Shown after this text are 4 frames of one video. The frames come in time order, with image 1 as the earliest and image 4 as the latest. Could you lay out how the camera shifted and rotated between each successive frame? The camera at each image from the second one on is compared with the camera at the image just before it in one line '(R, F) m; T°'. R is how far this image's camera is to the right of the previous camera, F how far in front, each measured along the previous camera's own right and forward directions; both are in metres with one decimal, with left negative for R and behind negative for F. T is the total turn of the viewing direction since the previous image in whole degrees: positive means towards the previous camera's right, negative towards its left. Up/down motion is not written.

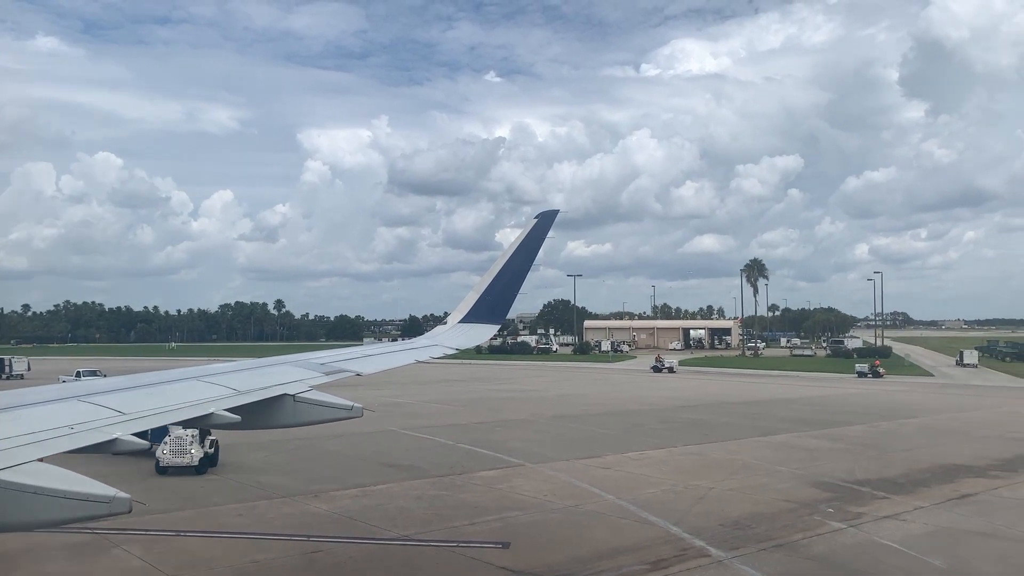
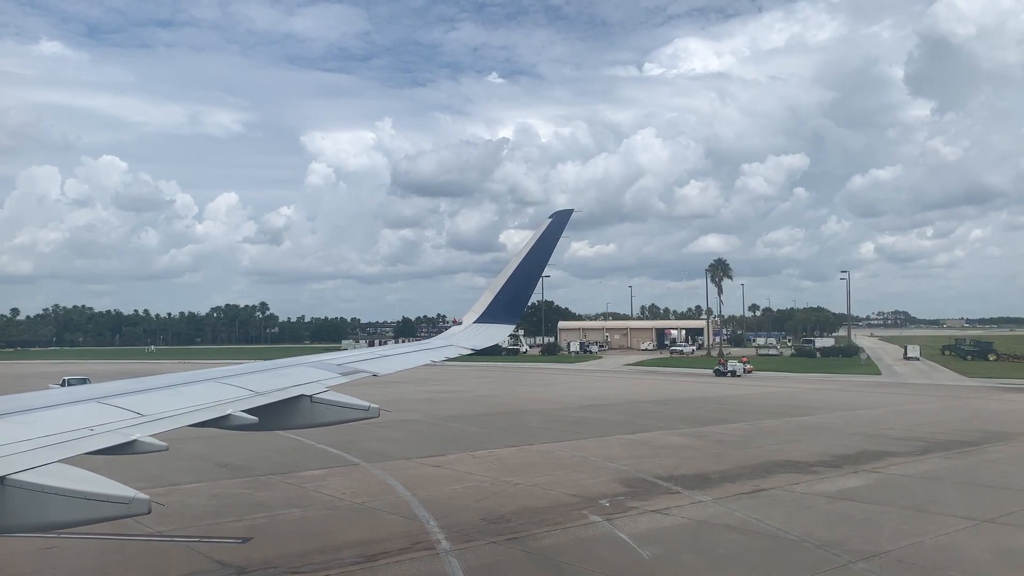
(+3.9, -0.3) m; 0°
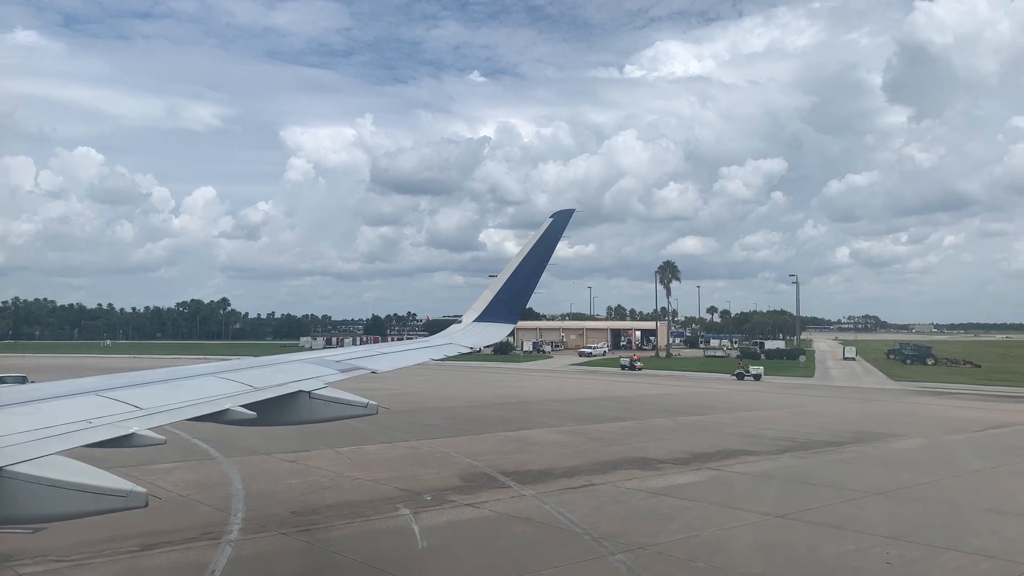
(+2.8, -0.3) m; +2°
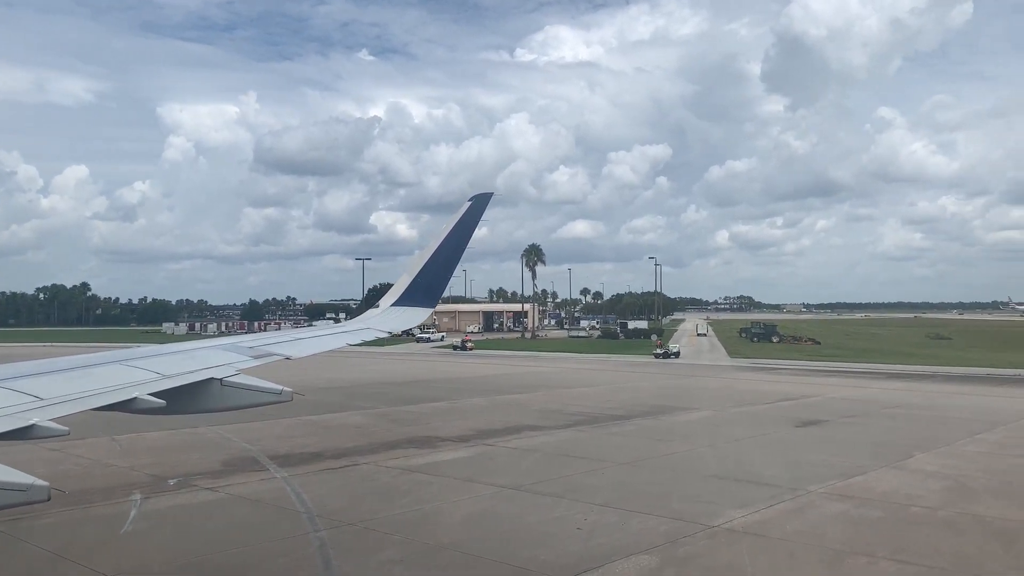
(+2.6, -0.3) m; +8°
